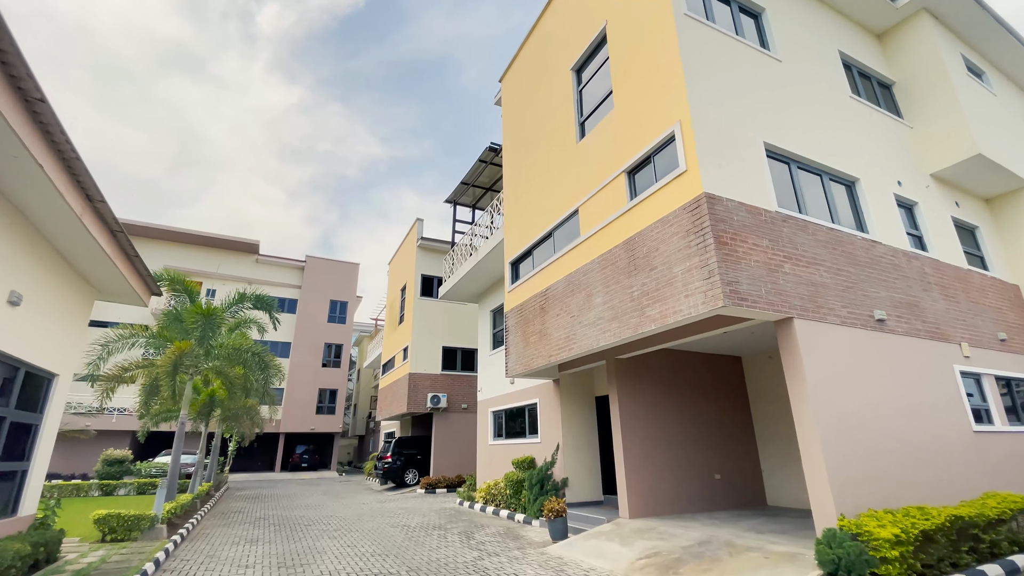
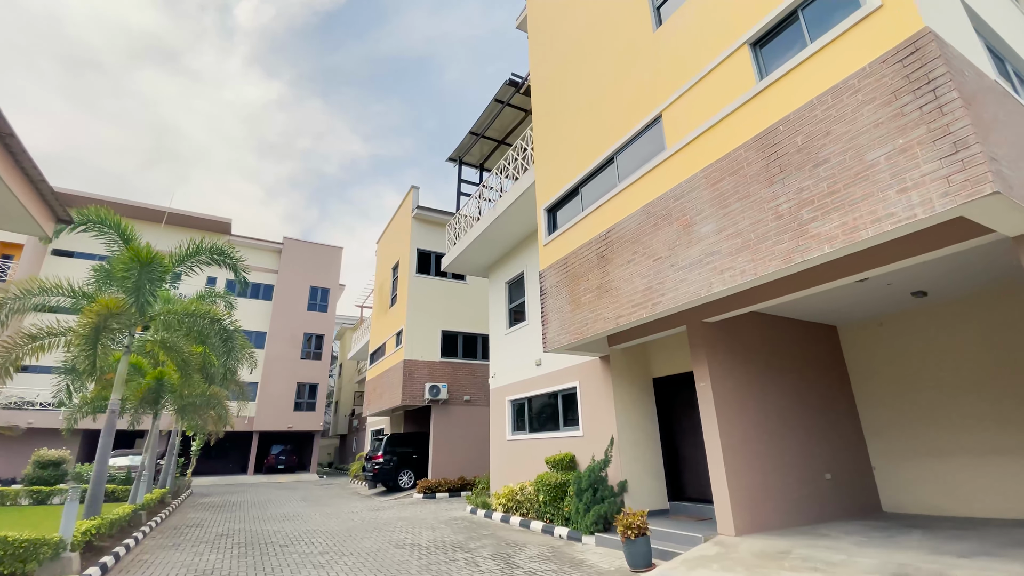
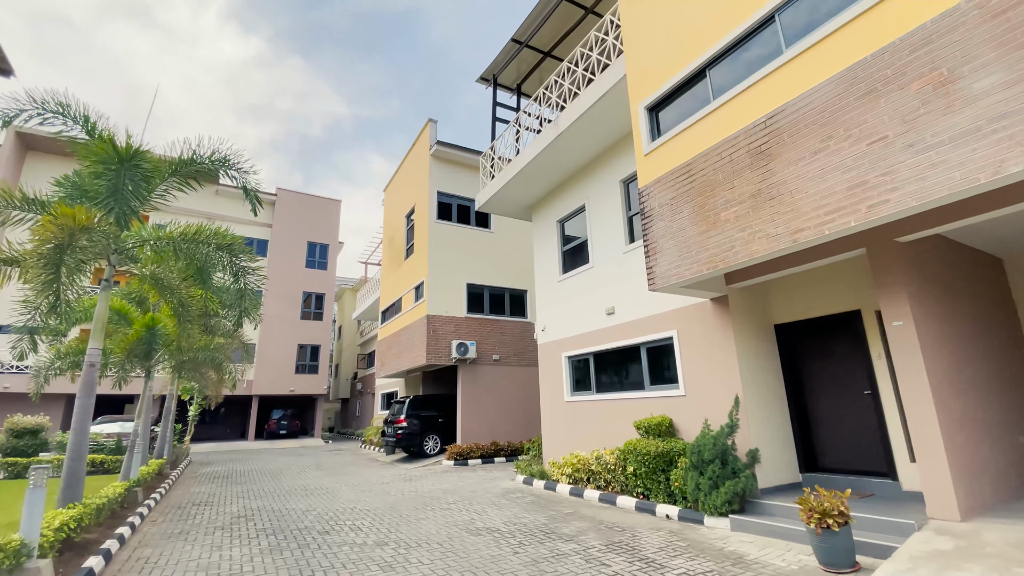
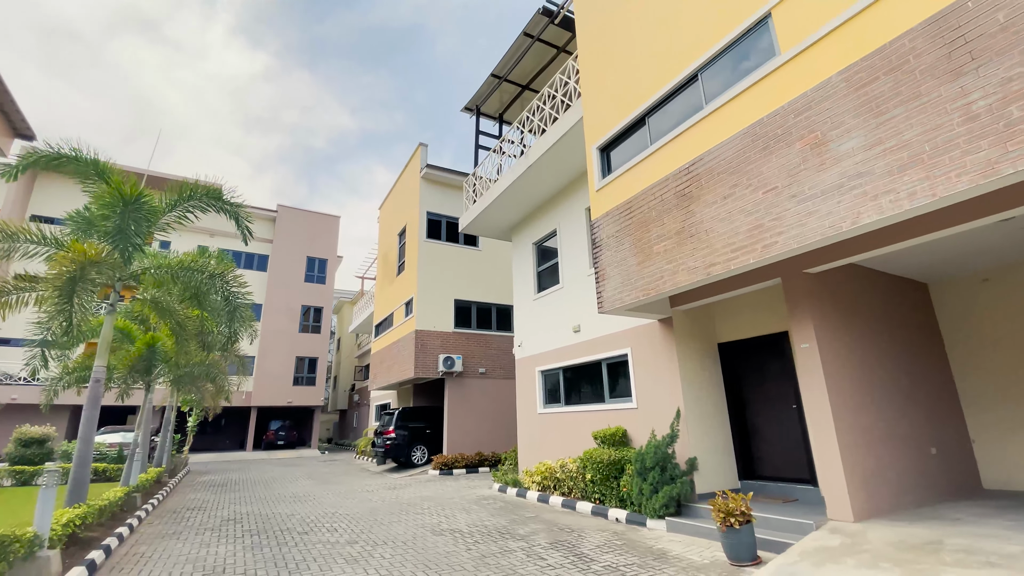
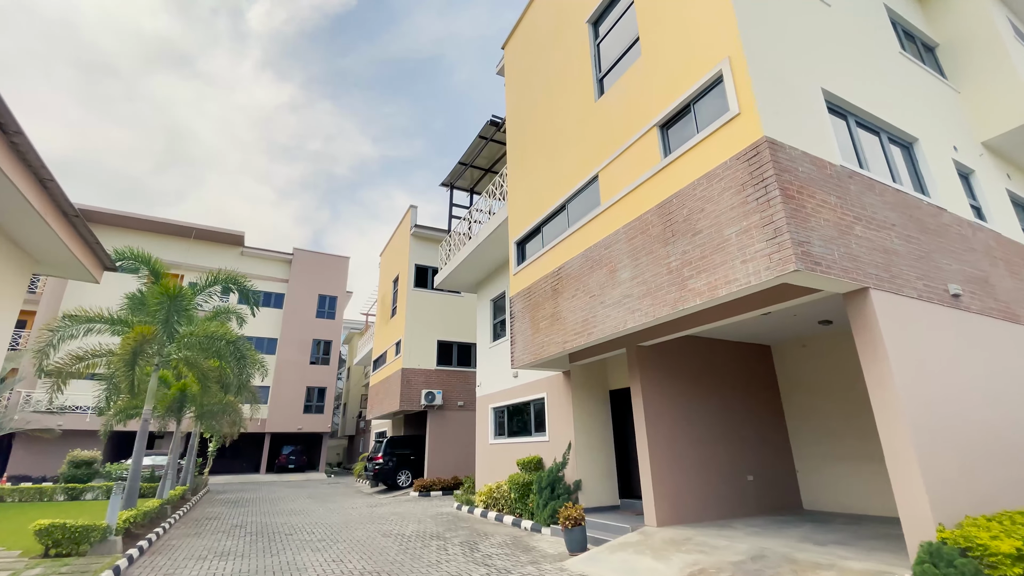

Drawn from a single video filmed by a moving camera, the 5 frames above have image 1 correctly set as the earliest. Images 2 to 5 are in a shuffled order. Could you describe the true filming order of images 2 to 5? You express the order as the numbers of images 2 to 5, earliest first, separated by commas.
5, 2, 4, 3
